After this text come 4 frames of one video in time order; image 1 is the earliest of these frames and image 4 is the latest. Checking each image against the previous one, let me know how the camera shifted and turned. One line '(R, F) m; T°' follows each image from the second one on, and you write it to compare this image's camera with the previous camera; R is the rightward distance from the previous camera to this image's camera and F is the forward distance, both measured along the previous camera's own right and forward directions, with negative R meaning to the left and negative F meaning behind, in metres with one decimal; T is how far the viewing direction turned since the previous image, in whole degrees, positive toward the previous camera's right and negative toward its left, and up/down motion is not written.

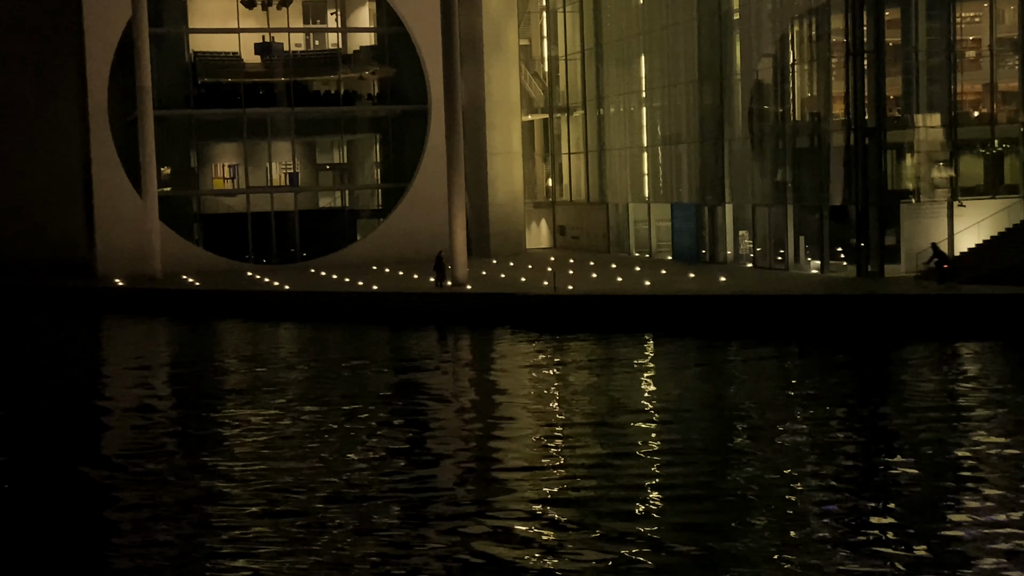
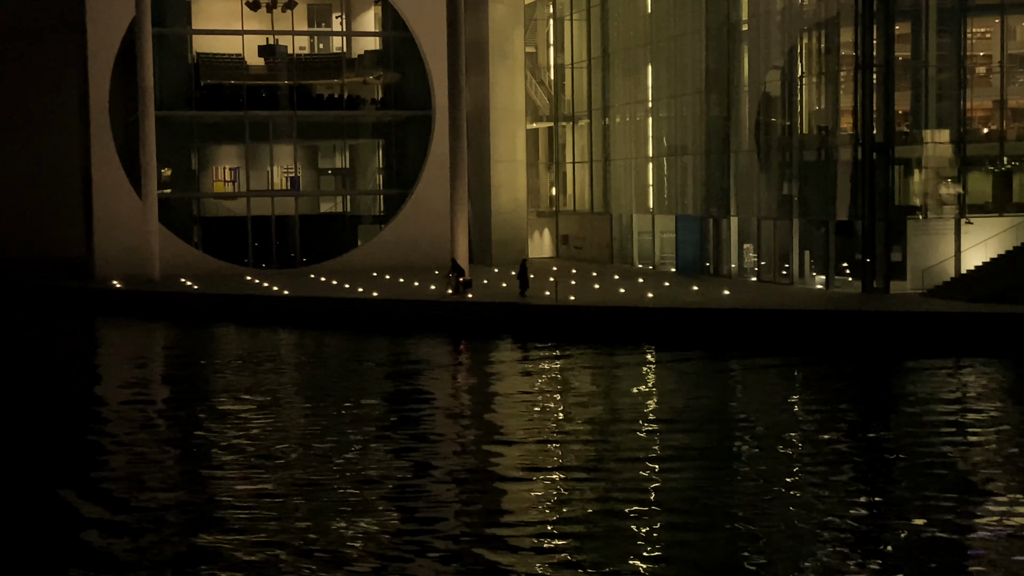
(0.0, +0.3) m; 0°
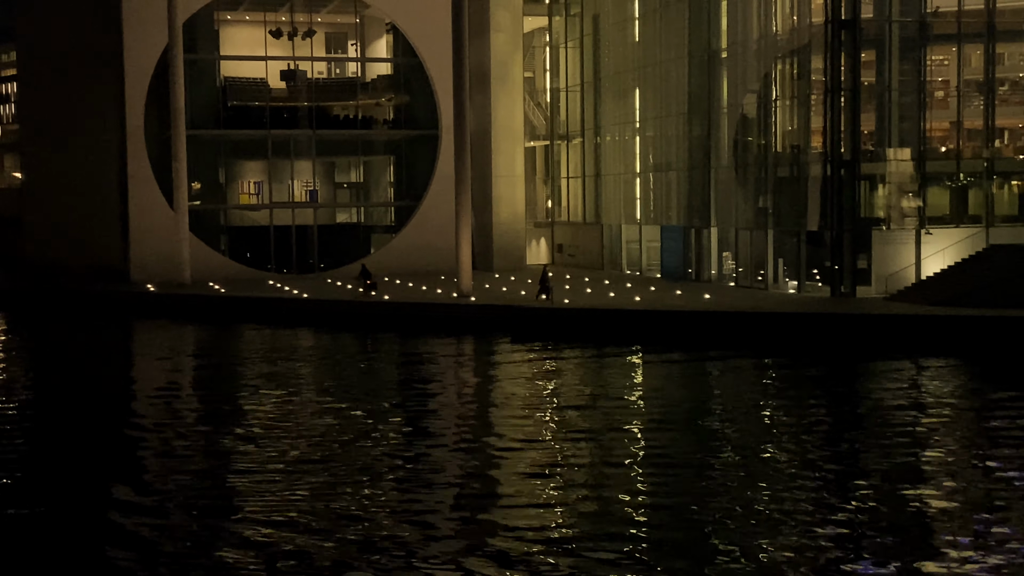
(+0.2, -2.7) m; 0°
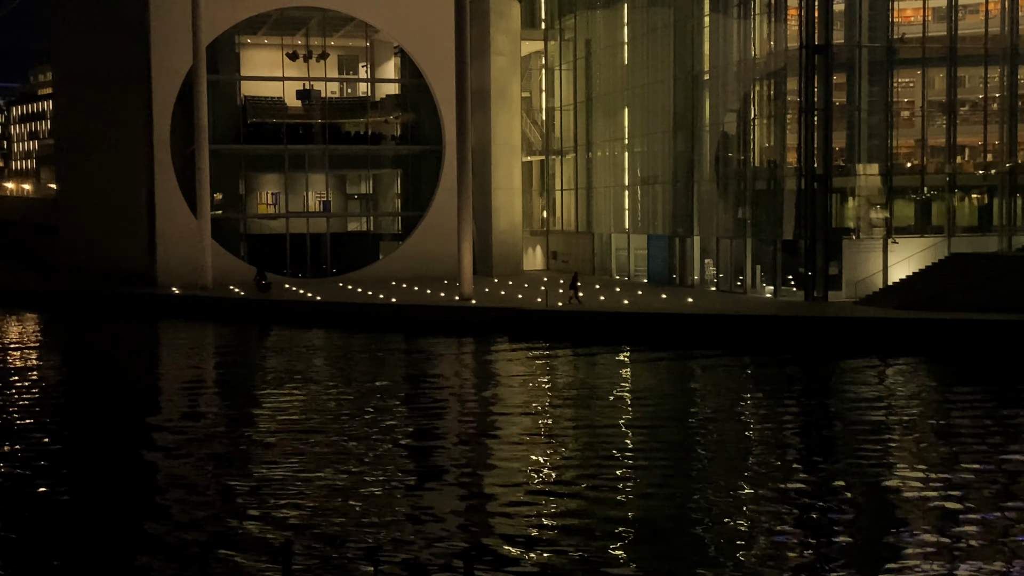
(+0.2, -2.5) m; 0°
